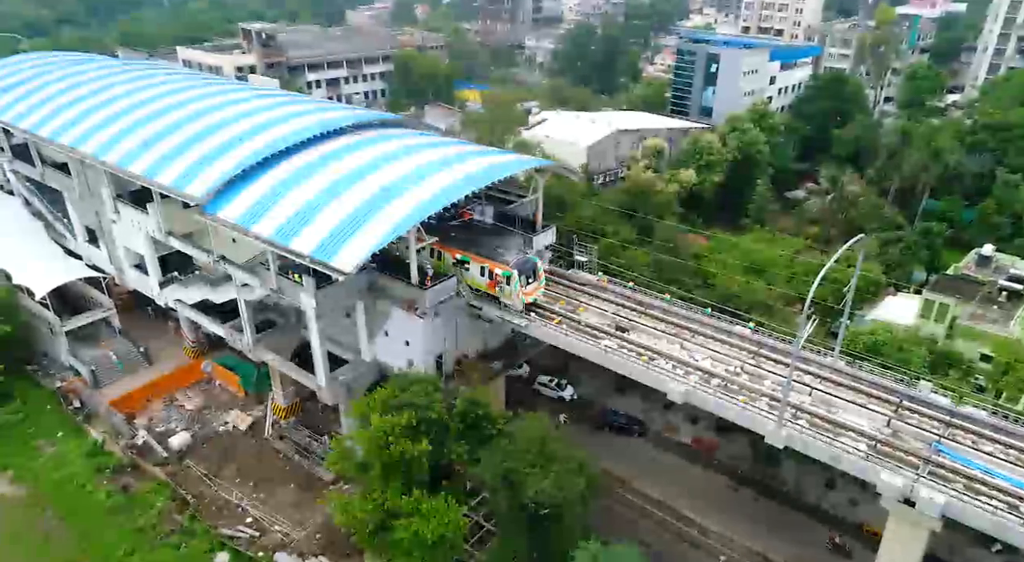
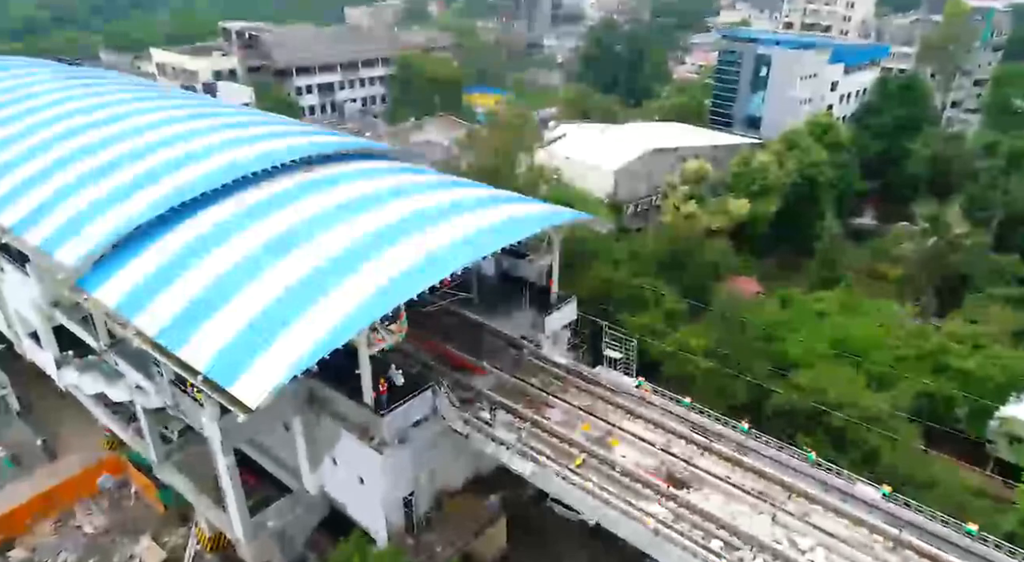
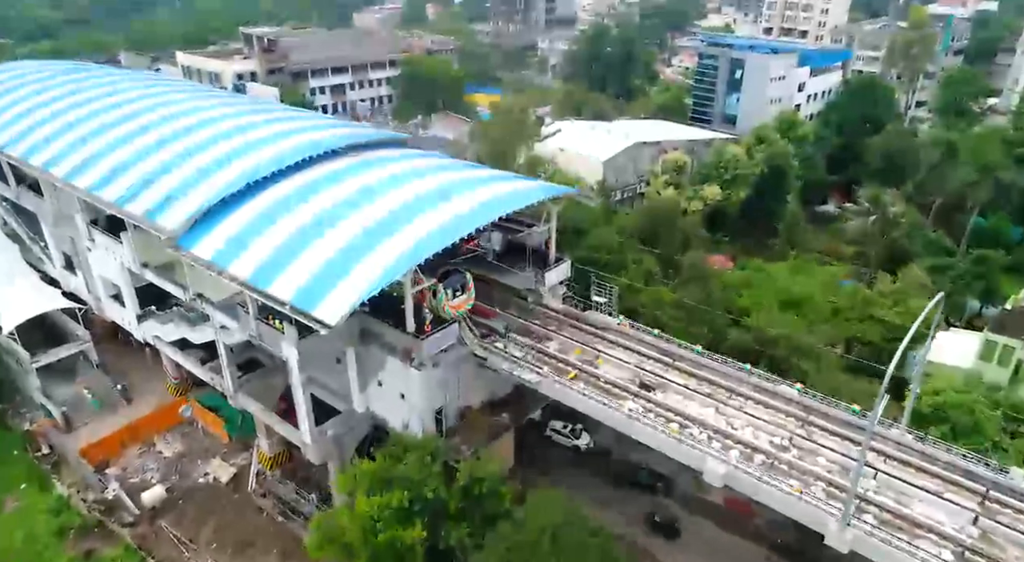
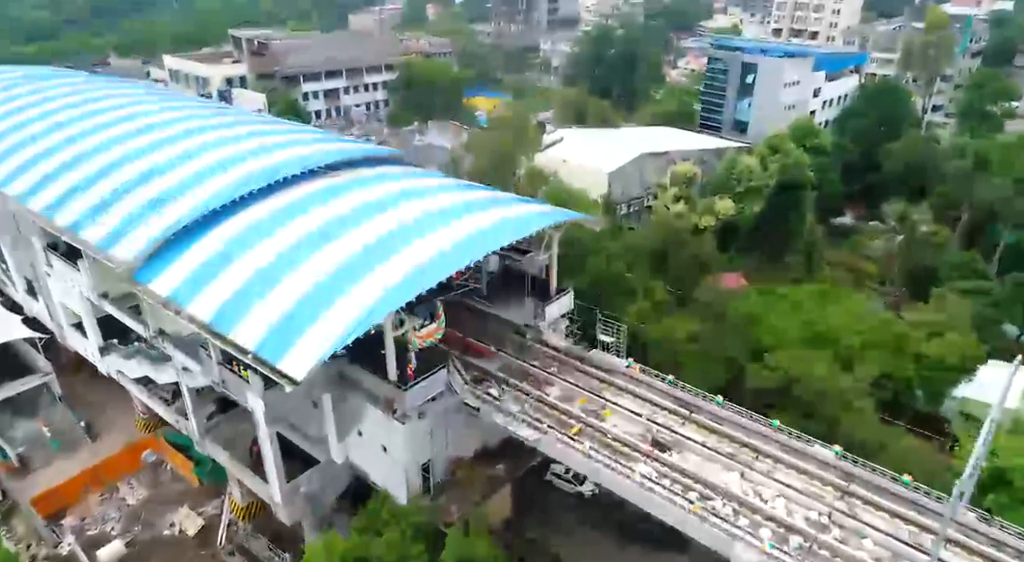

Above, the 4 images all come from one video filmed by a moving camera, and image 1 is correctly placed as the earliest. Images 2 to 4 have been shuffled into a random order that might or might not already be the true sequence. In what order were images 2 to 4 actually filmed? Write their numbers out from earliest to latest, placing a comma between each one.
3, 4, 2
